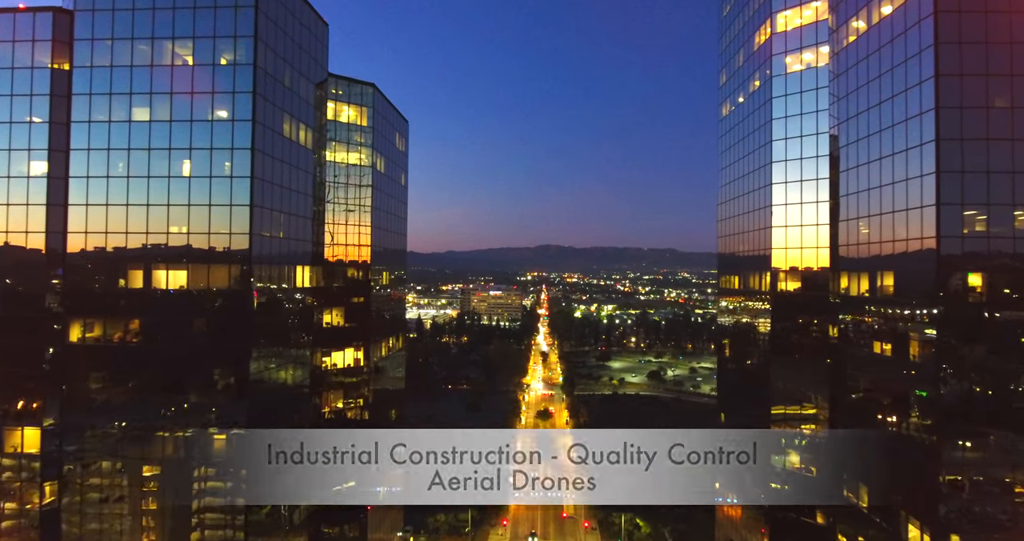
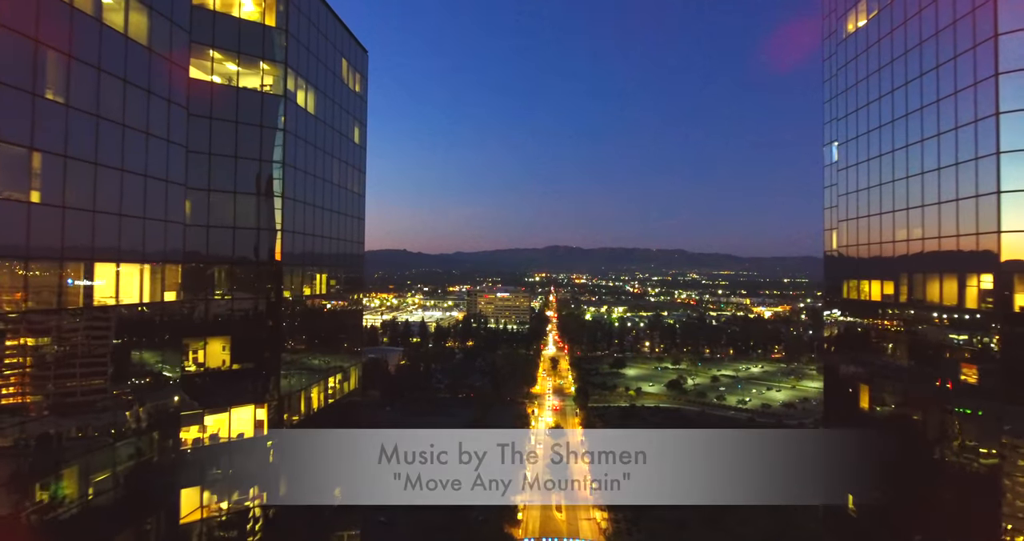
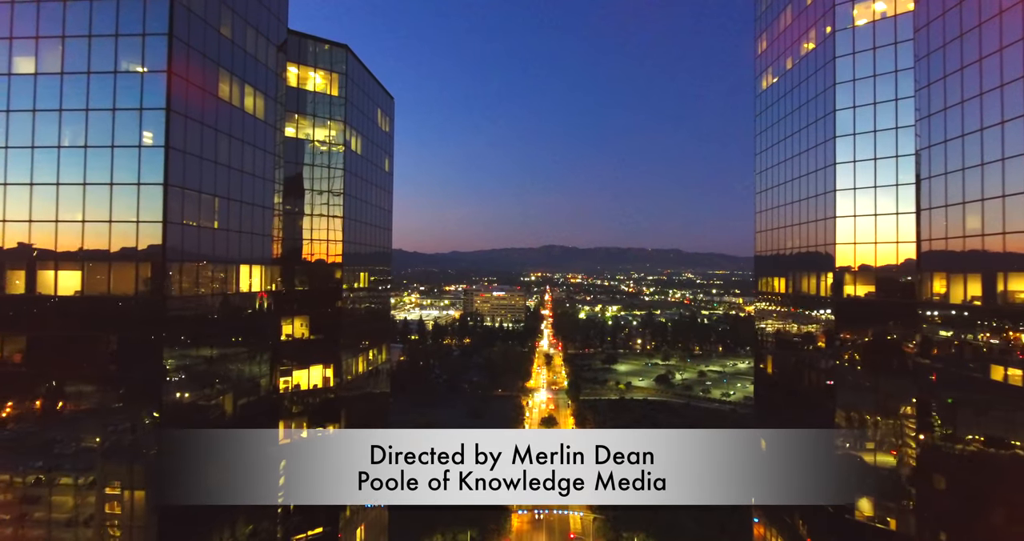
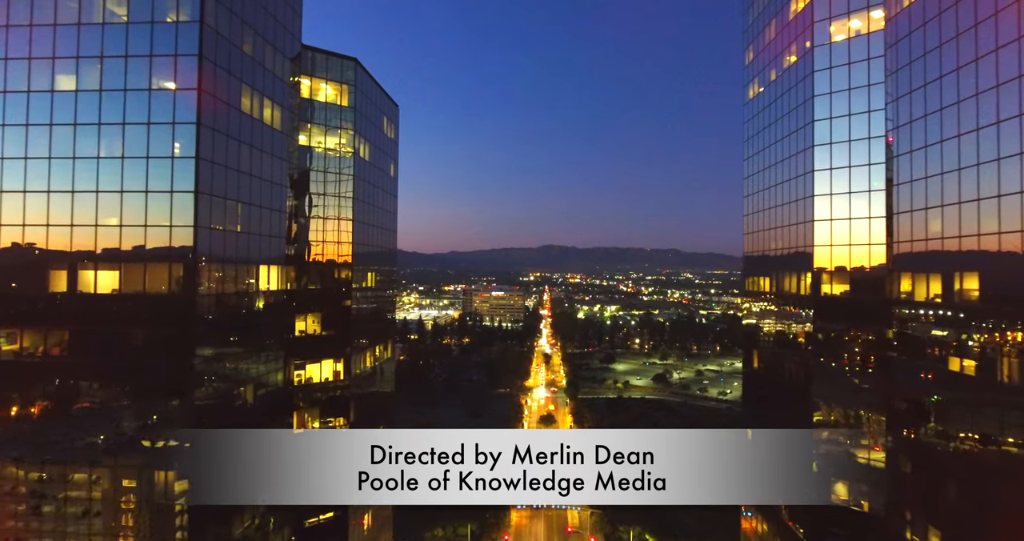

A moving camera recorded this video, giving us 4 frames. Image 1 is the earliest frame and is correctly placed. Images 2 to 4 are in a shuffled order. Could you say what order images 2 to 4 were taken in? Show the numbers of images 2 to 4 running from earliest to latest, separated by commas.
4, 3, 2
